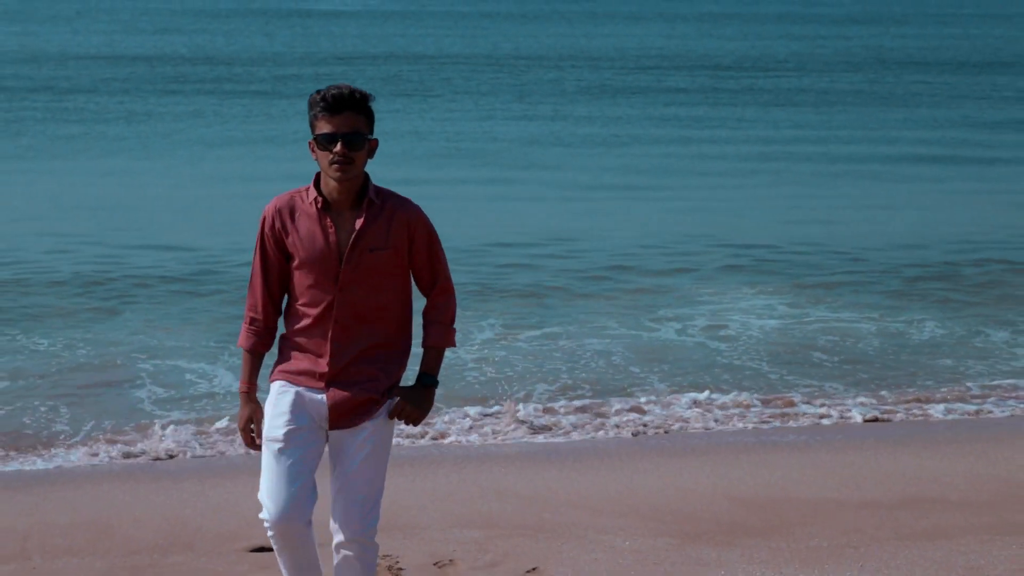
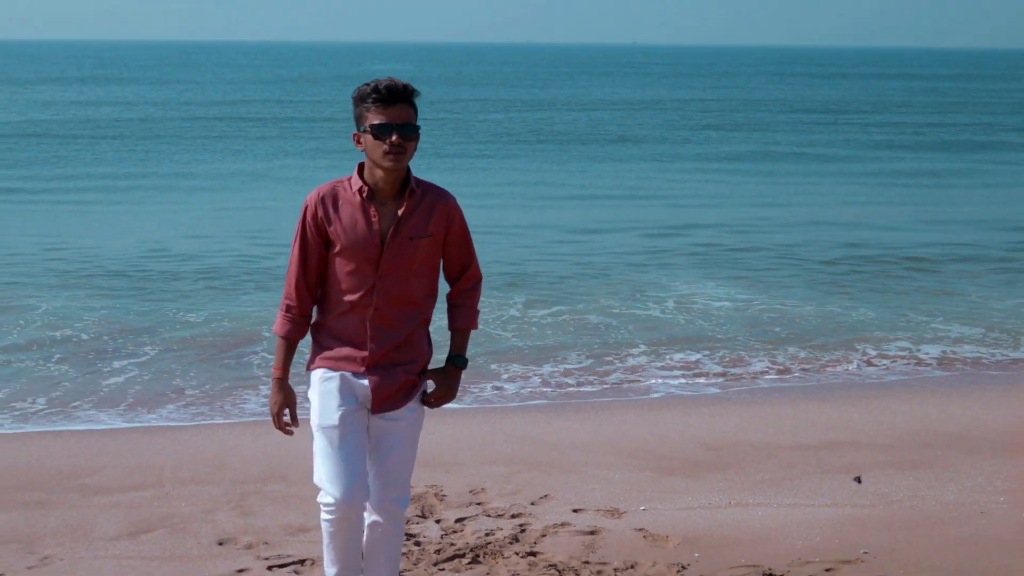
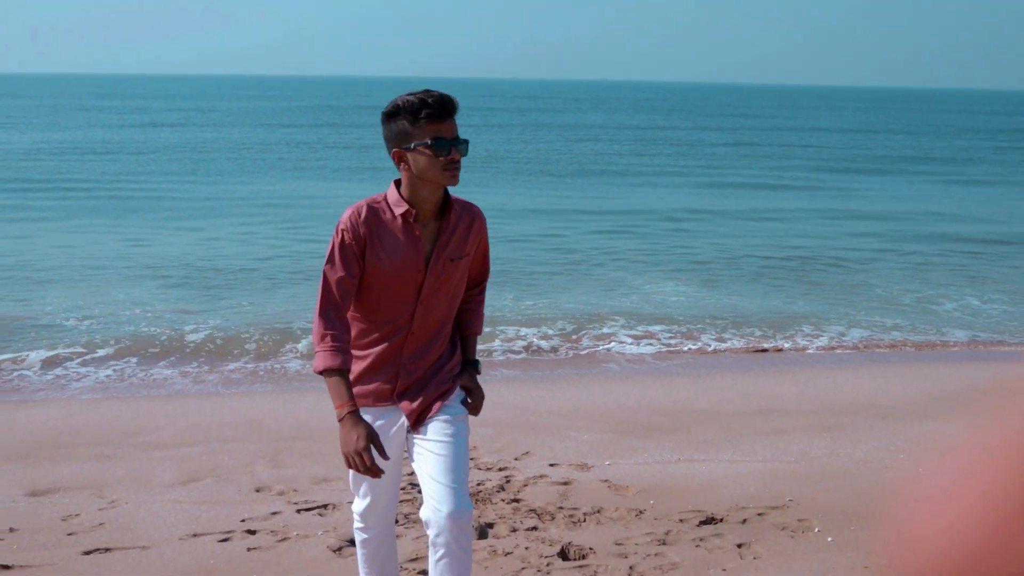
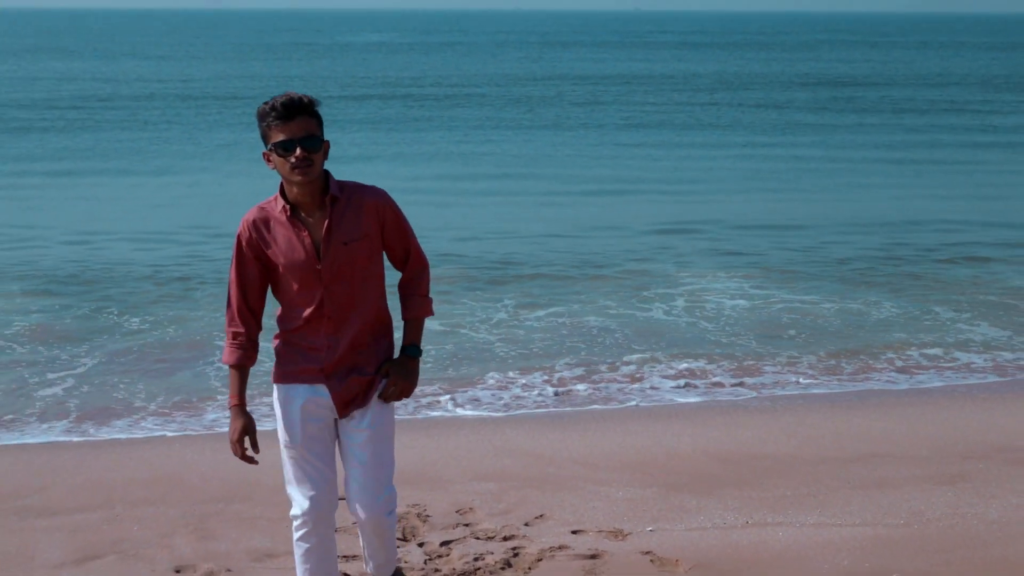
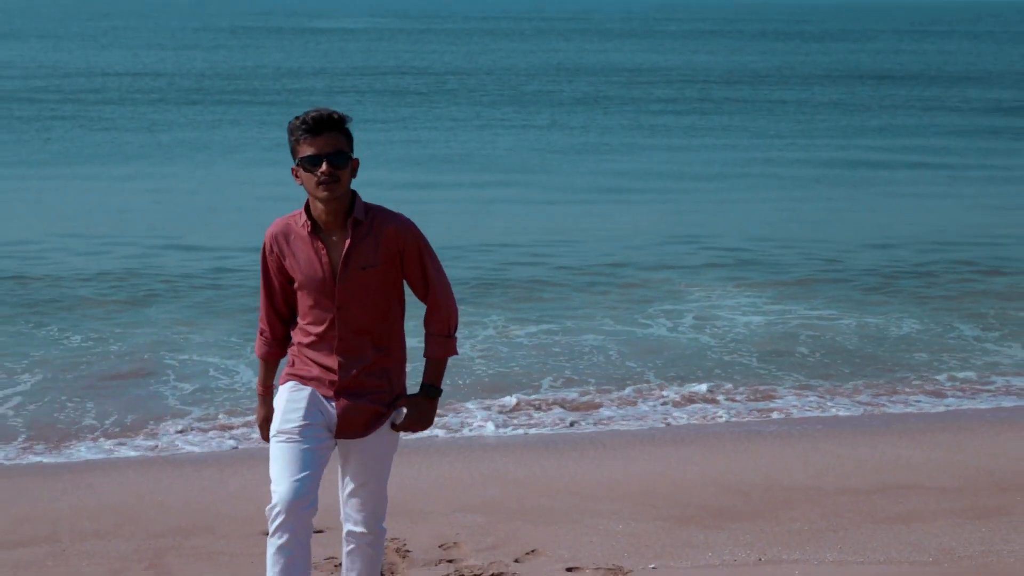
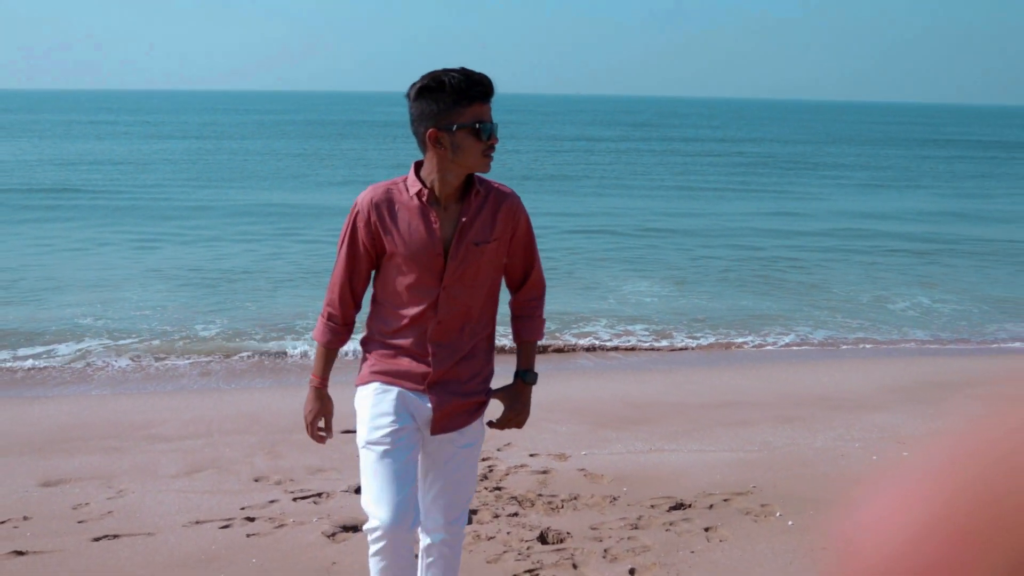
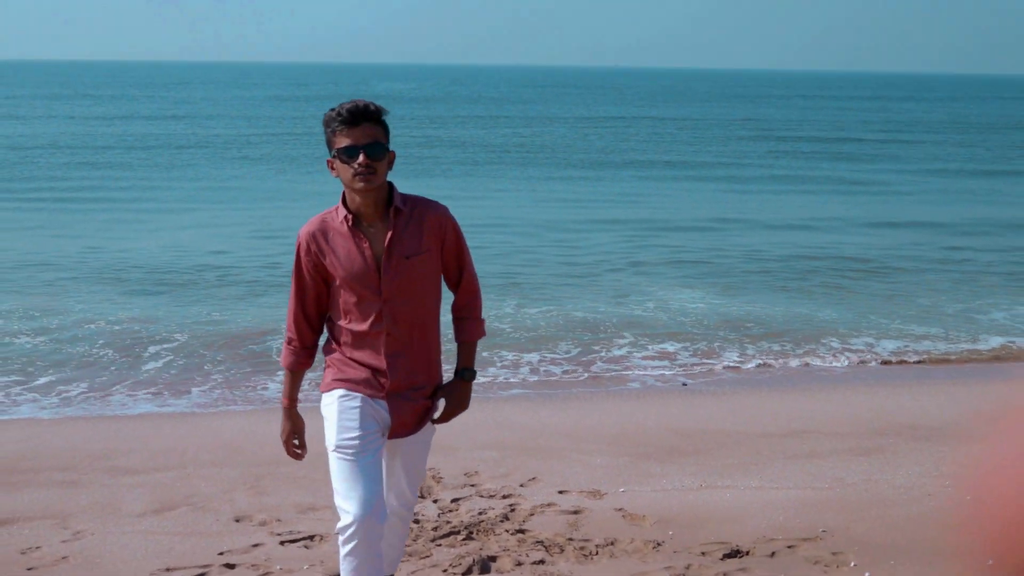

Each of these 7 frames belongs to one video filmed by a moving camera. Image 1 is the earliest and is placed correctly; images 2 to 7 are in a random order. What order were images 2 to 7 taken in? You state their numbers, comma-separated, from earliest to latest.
5, 4, 2, 7, 3, 6
